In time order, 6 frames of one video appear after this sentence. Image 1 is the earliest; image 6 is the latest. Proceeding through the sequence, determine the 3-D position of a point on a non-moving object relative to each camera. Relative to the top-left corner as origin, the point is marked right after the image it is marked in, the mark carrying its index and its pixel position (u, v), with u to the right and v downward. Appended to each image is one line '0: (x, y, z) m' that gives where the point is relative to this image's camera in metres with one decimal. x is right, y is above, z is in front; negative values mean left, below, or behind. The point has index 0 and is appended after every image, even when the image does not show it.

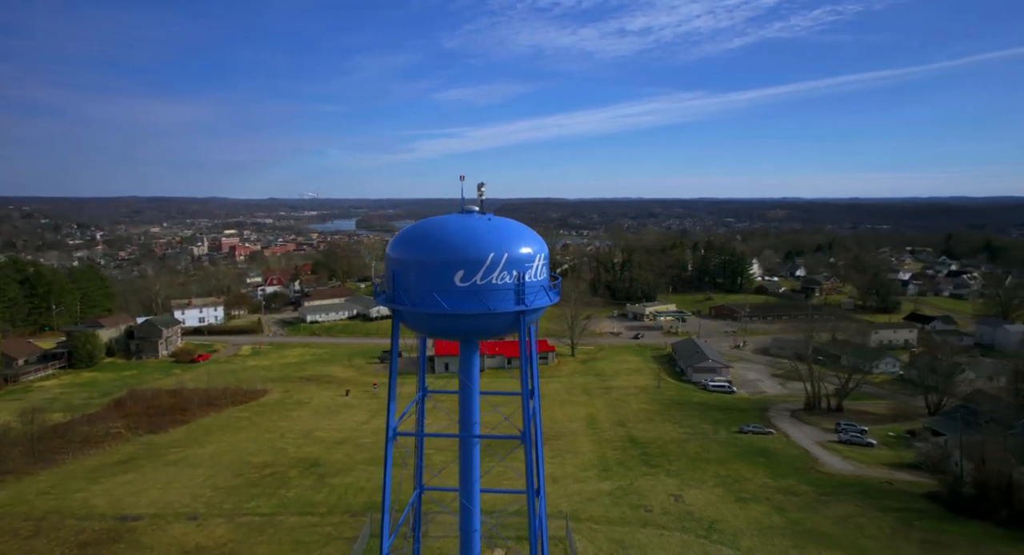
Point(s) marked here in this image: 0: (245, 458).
0: (-7.2, -4.8, +17.5) m
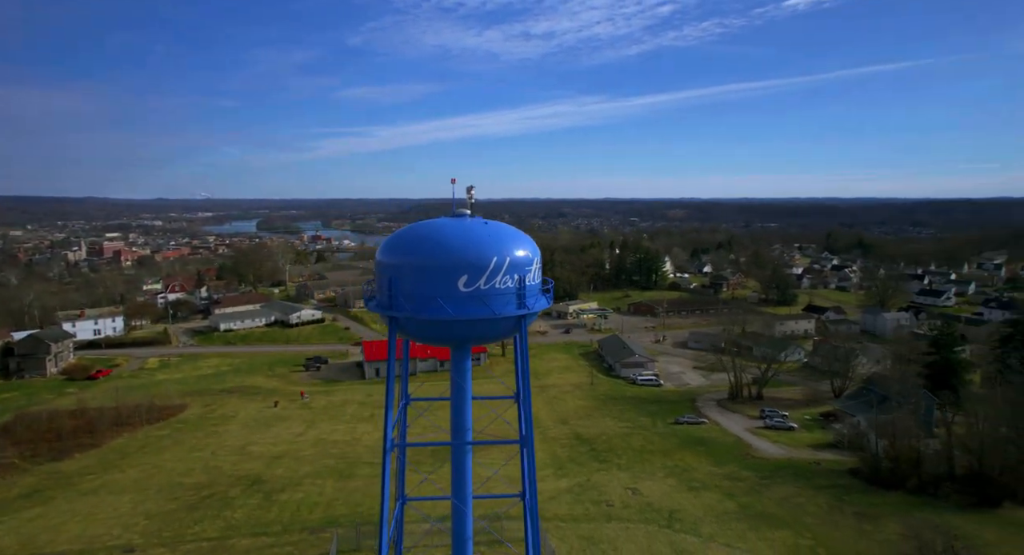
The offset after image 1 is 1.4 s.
0: (-8.4, -5.0, +16.1) m
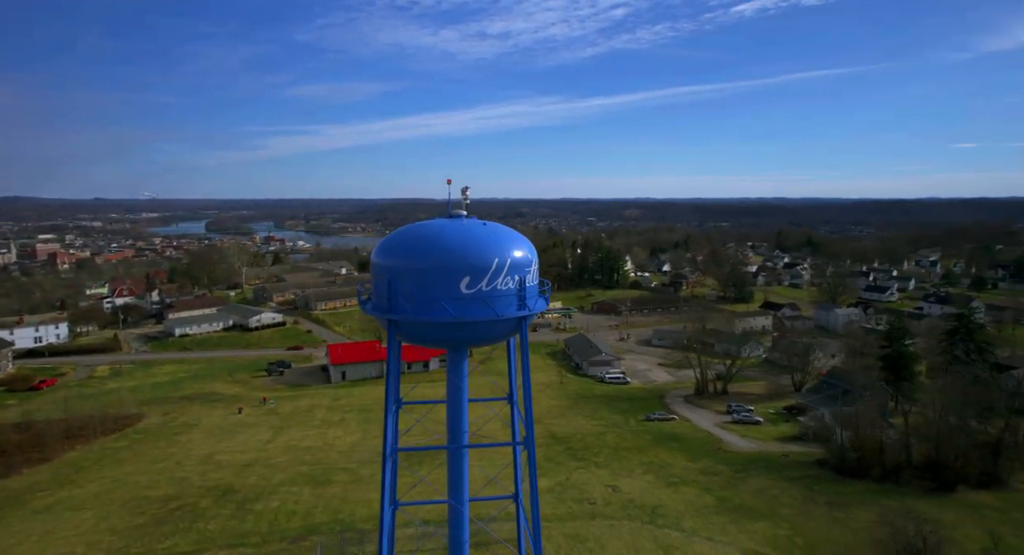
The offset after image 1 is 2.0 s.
0: (-8.8, -5.1, +15.4) m
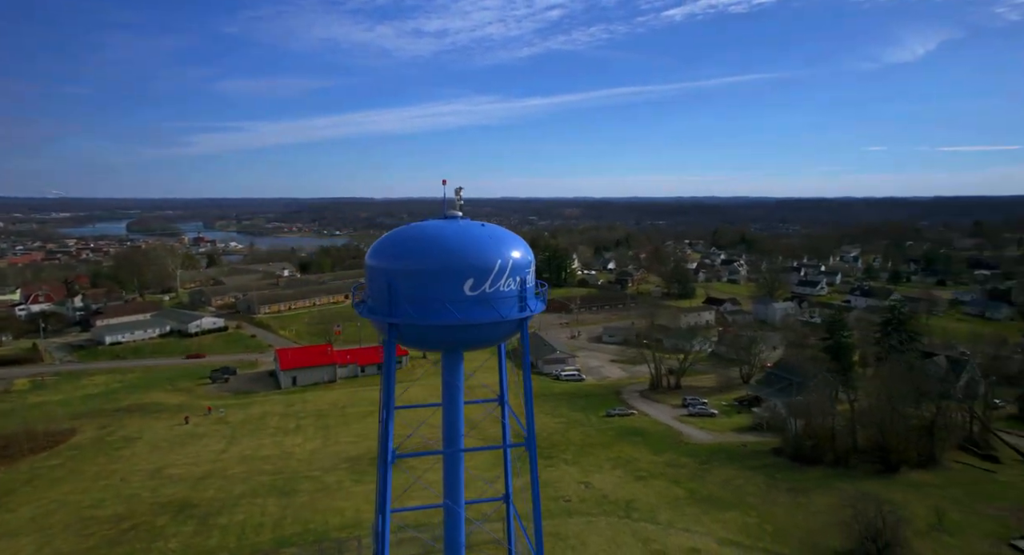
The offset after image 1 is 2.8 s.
0: (-9.4, -5.2, +14.3) m
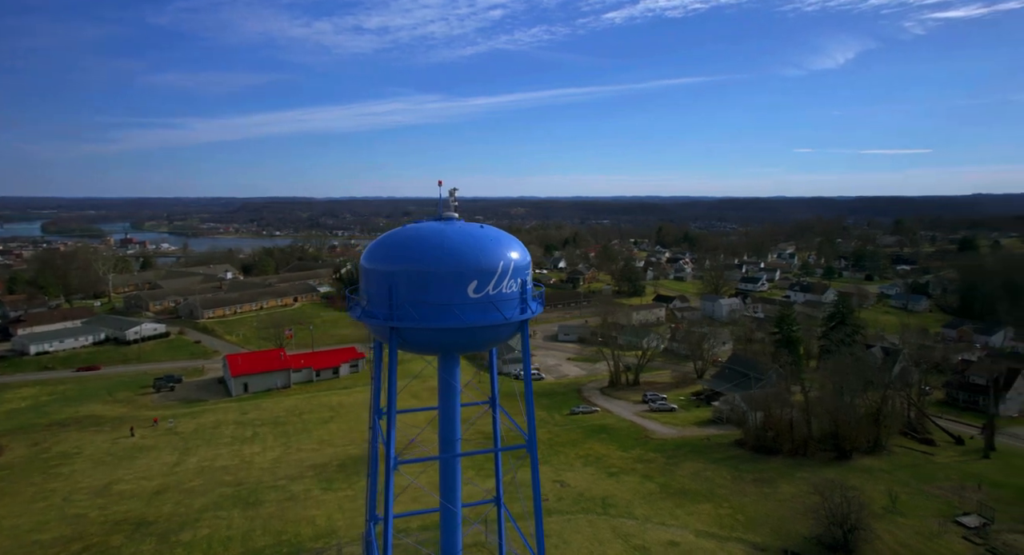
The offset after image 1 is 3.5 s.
0: (-9.9, -5.3, +13.2) m
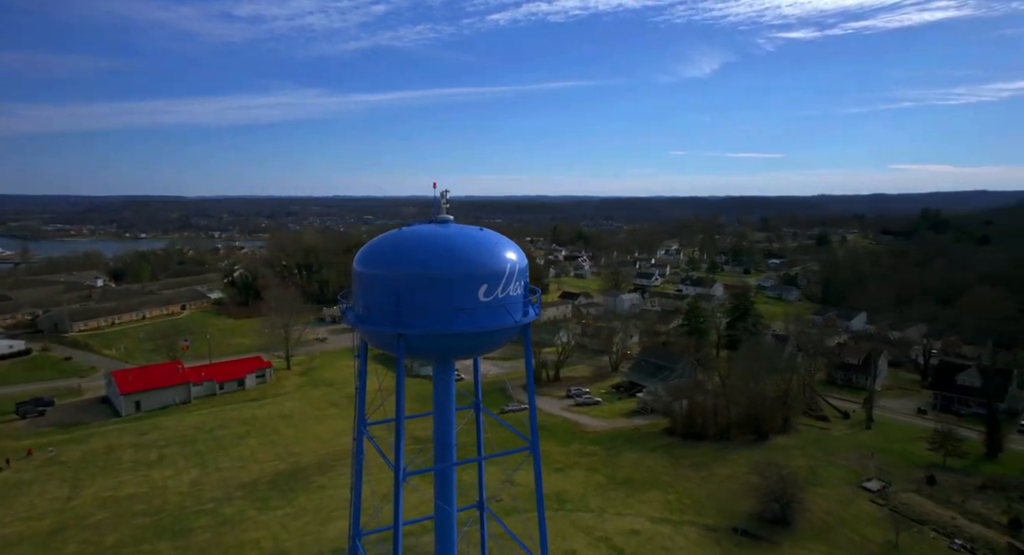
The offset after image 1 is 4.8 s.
0: (-10.4, -5.4, +10.8) m
